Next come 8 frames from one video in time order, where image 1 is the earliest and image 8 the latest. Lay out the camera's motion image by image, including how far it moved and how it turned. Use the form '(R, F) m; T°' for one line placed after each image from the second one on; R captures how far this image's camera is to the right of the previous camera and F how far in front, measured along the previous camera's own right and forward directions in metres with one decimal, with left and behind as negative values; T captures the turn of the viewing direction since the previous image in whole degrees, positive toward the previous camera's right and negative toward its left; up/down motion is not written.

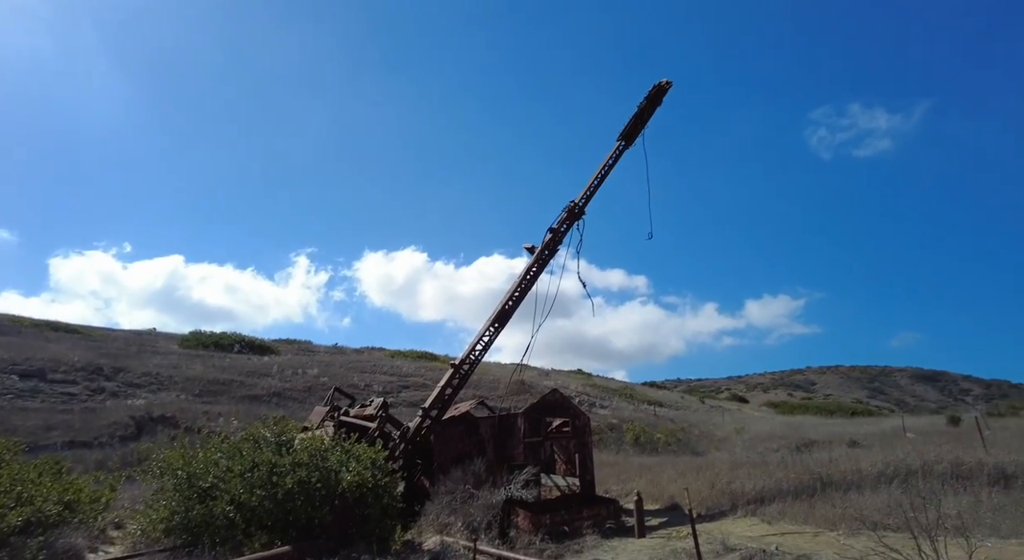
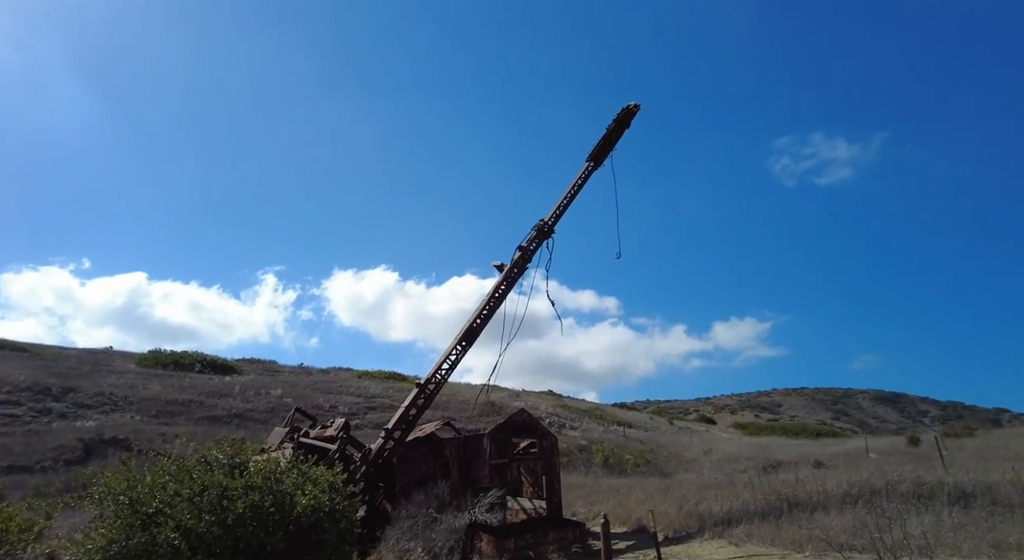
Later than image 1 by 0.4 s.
(+0.1, +0.2) m; +3°
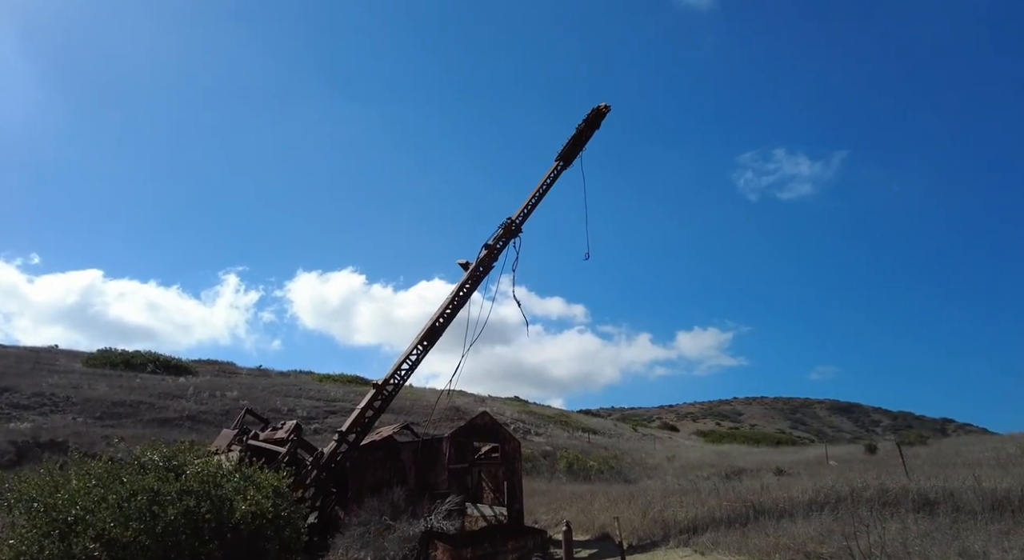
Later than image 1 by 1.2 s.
(+0.1, +0.5) m; +3°
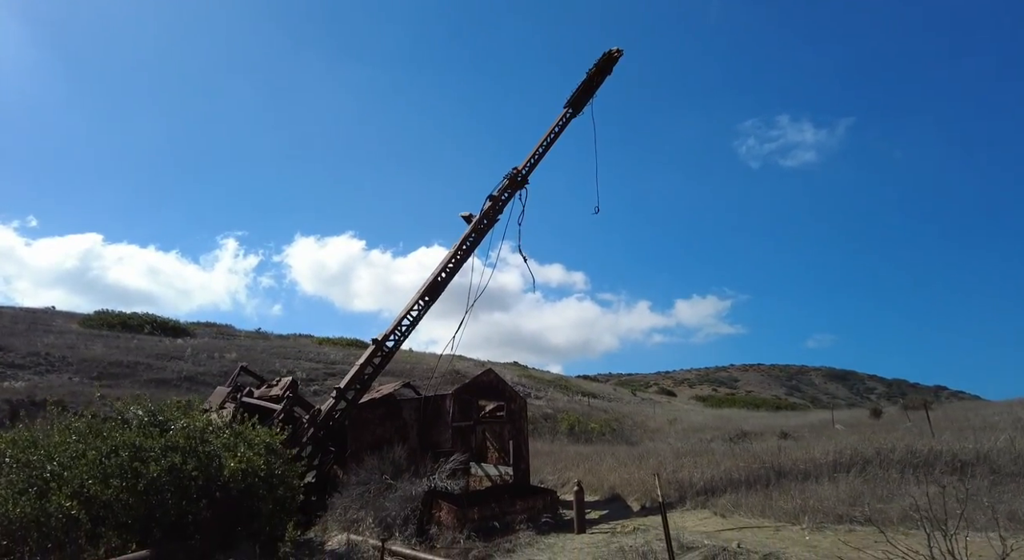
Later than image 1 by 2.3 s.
(-0.2, +0.7) m; 0°
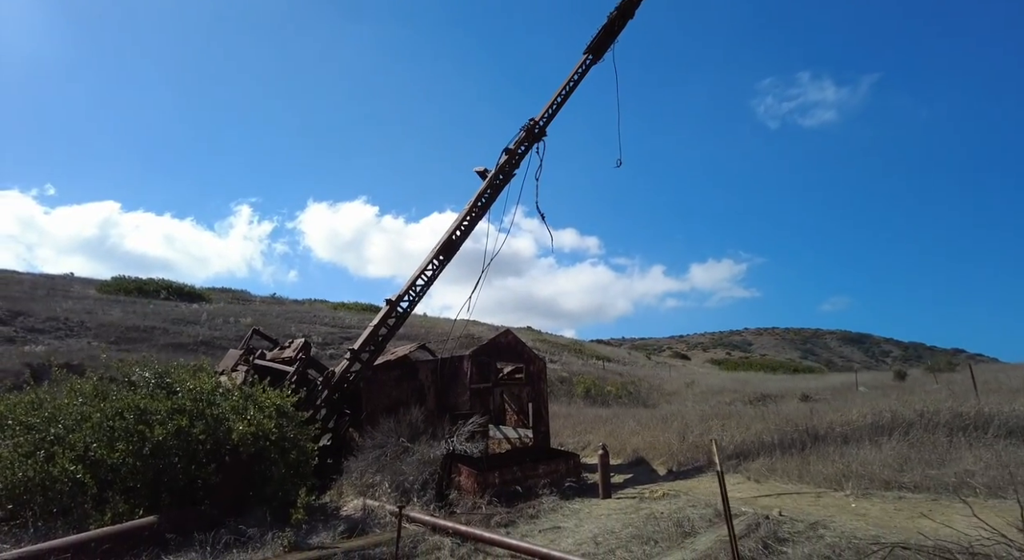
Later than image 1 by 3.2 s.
(-0.1, +0.5) m; -1°
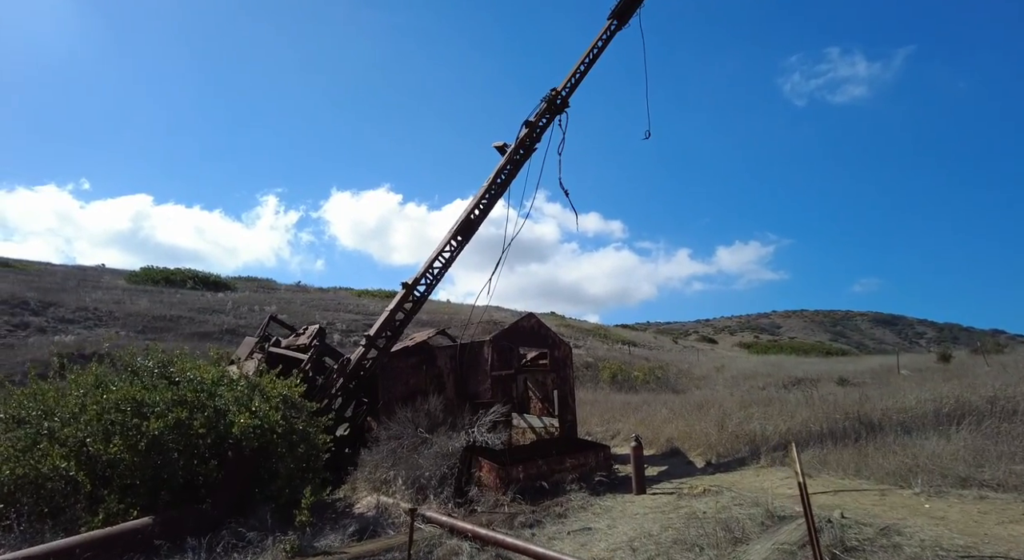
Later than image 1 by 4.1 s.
(0.0, +0.7) m; -2°
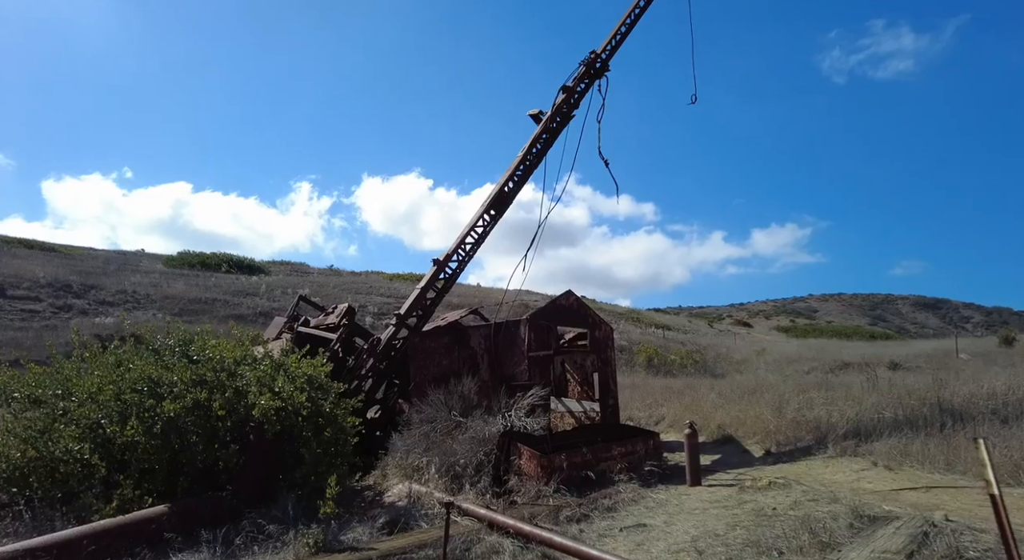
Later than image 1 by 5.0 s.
(-0.1, +0.7) m; -3°
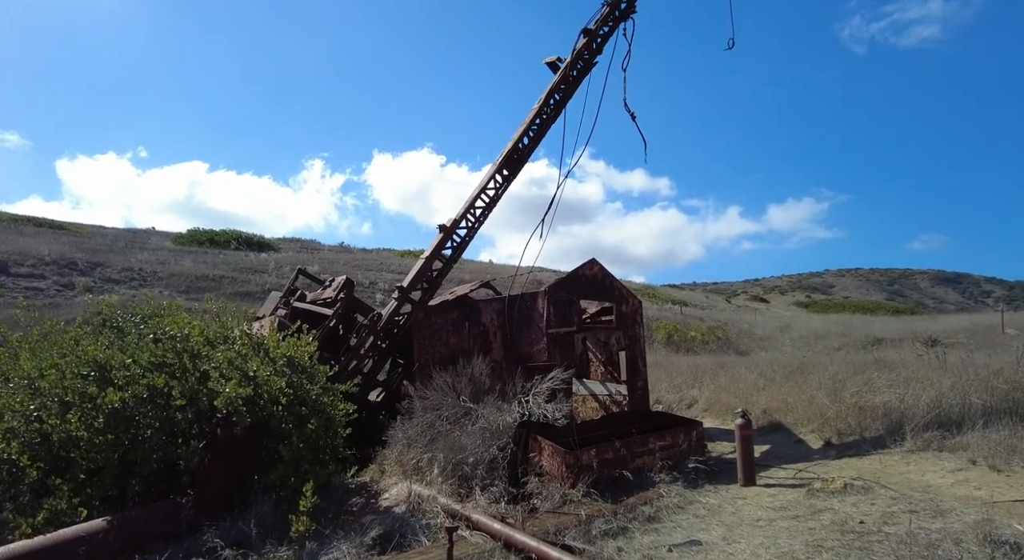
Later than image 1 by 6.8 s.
(0.0, +1.2) m; -1°
